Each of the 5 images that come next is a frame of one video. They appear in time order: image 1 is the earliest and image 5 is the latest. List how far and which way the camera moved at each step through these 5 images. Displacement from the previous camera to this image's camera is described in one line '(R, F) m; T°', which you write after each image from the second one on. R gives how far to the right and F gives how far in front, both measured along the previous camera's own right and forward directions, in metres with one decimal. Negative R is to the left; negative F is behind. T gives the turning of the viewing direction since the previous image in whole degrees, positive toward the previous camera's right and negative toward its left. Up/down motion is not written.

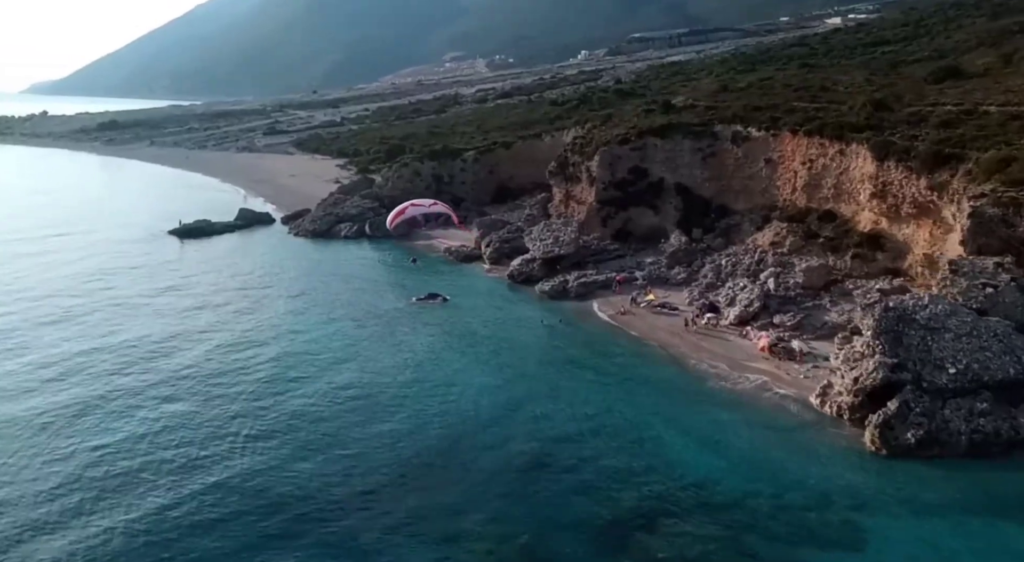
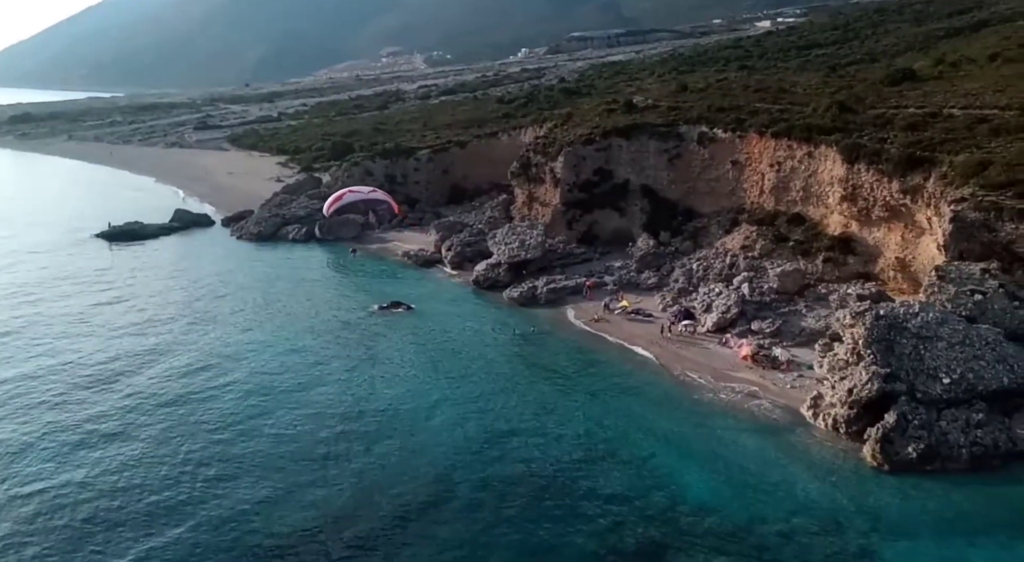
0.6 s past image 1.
(-1.3, +1.4) m; +4°
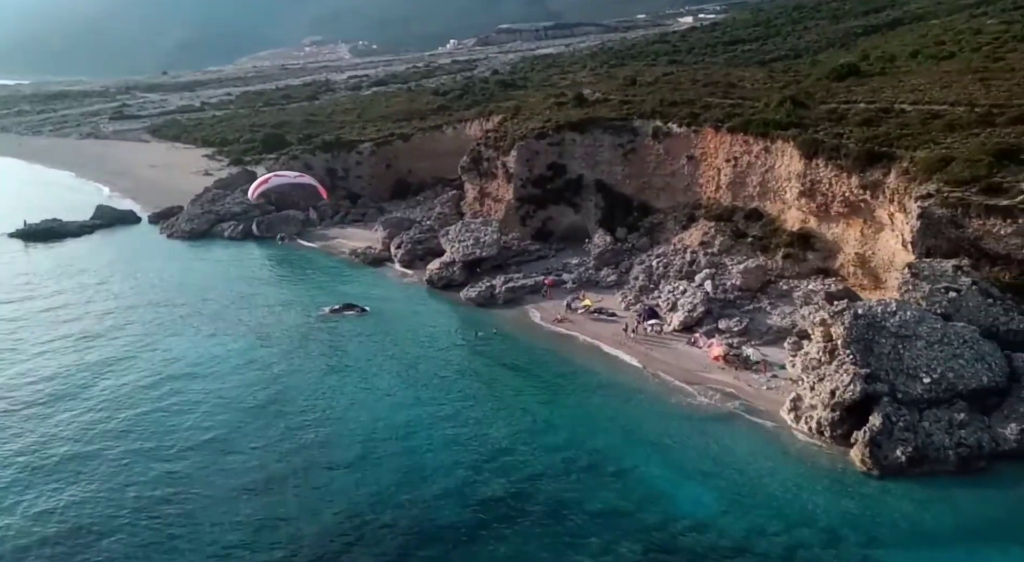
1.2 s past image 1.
(-1.2, +1.4) m; +5°
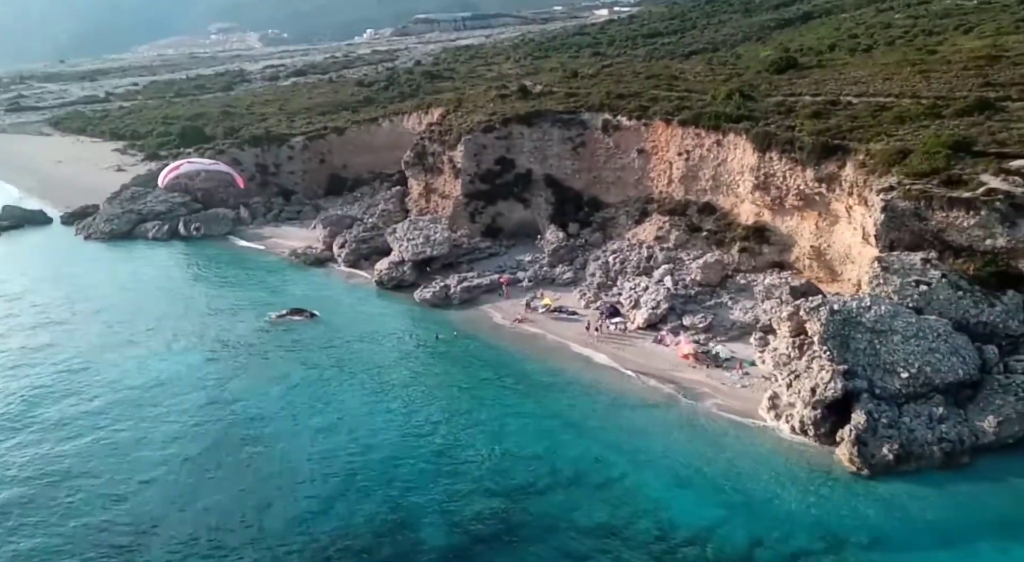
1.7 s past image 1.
(-1.4, +1.2) m; +6°
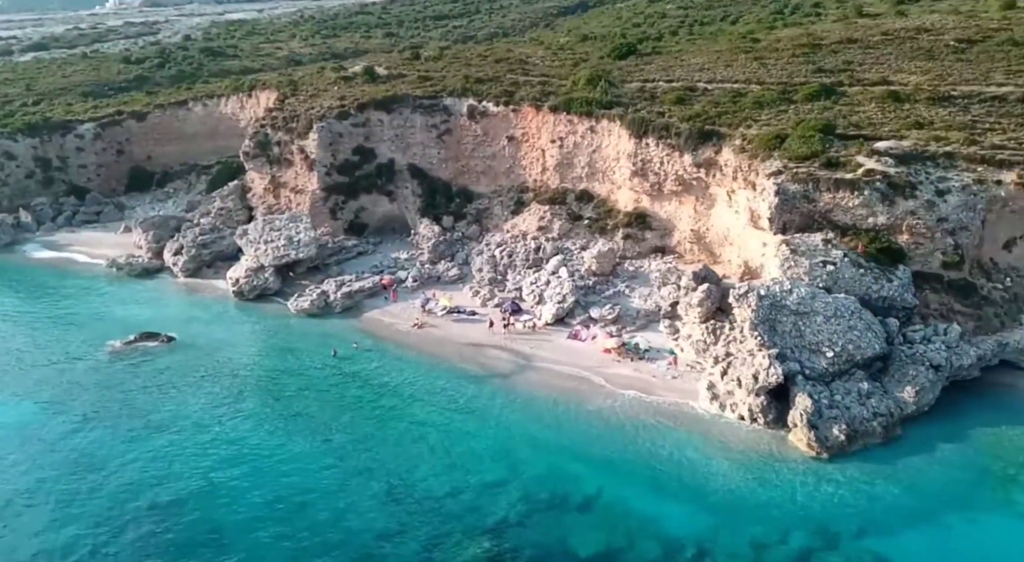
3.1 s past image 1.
(-3.8, +2.4) m; +15°
